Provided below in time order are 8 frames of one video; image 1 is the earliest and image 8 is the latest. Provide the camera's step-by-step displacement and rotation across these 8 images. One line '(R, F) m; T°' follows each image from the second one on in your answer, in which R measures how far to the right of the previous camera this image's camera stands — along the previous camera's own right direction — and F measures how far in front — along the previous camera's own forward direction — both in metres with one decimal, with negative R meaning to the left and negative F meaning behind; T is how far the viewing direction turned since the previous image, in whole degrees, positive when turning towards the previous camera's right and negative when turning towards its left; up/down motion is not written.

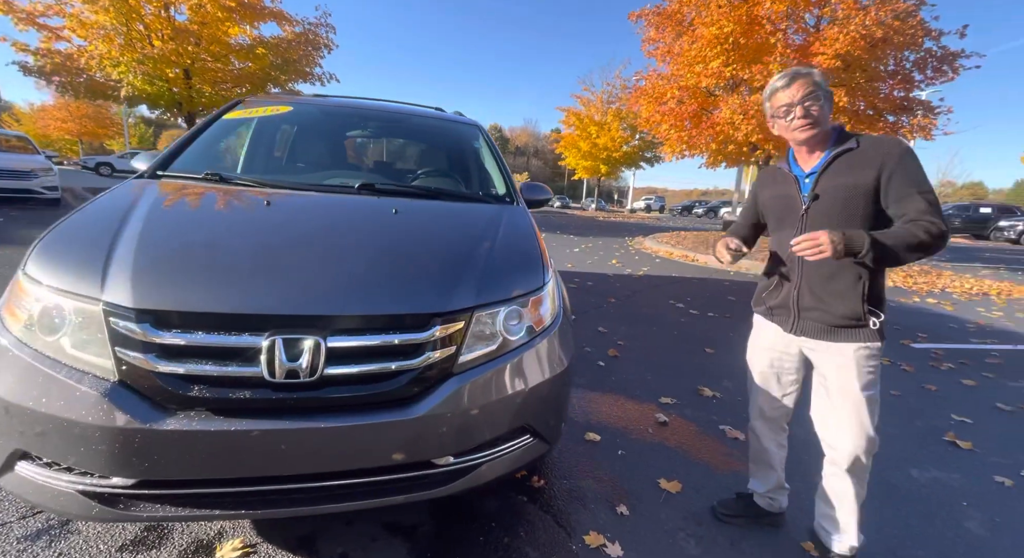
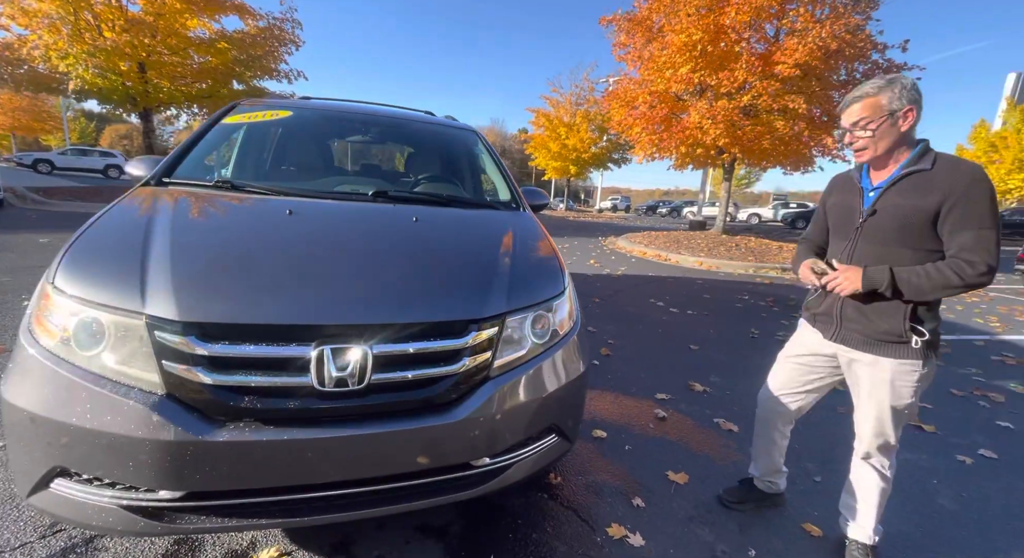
(-0.2, -0.1) m; +4°
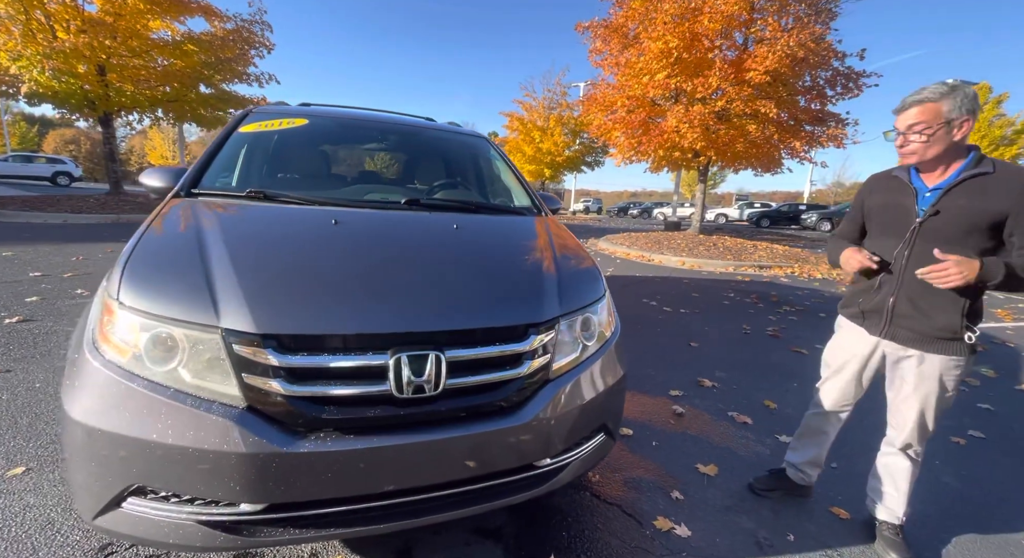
(-0.3, 0.0) m; +4°
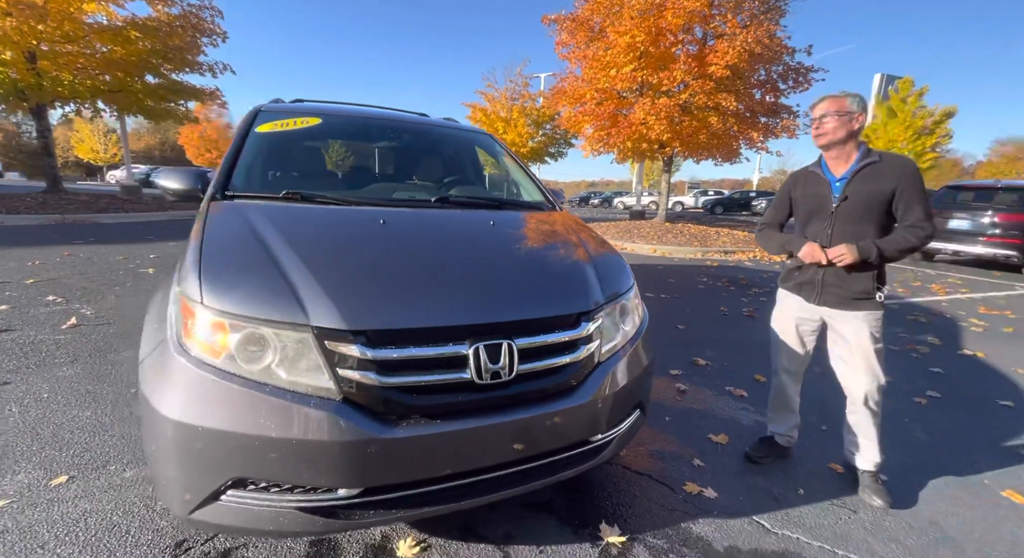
(-0.4, -0.1) m; +5°
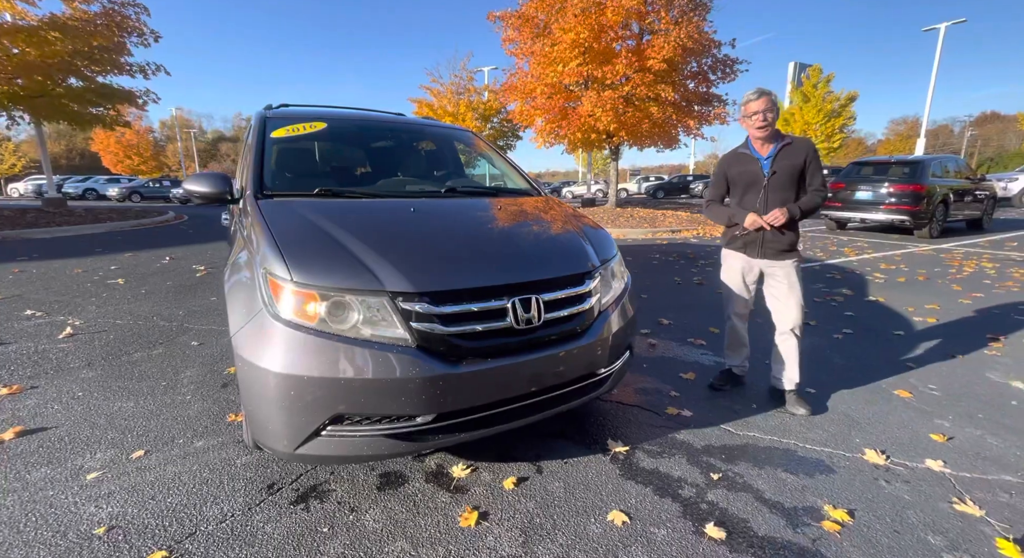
(-0.3, -0.4) m; +6°
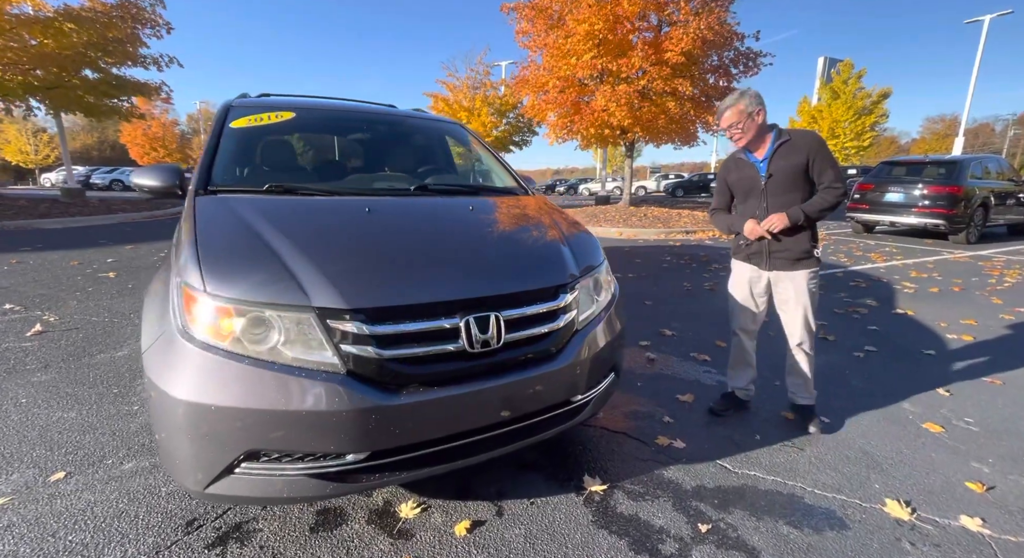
(+0.2, +0.3) m; -2°
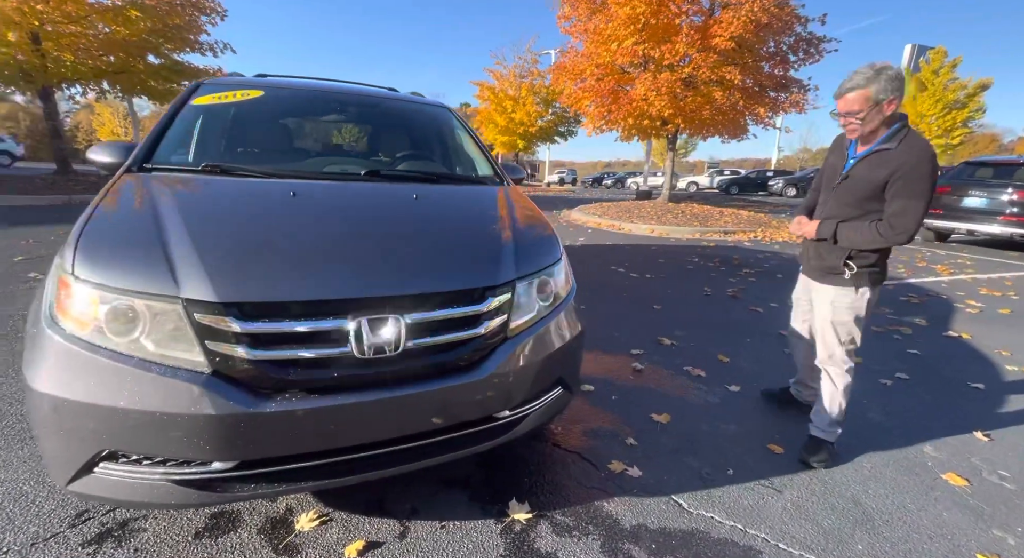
(+0.5, +0.2) m; -6°
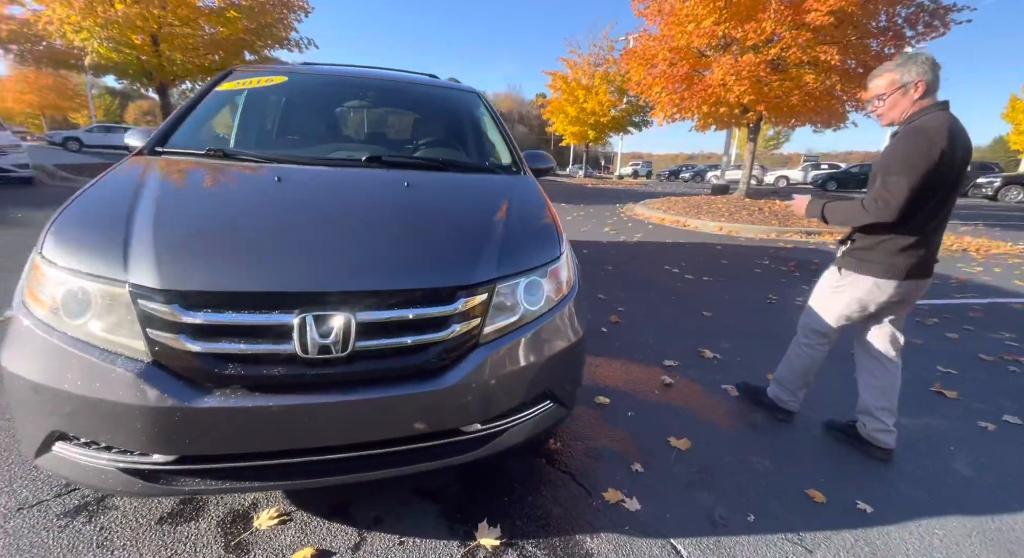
(+0.3, +0.2) m; -9°
